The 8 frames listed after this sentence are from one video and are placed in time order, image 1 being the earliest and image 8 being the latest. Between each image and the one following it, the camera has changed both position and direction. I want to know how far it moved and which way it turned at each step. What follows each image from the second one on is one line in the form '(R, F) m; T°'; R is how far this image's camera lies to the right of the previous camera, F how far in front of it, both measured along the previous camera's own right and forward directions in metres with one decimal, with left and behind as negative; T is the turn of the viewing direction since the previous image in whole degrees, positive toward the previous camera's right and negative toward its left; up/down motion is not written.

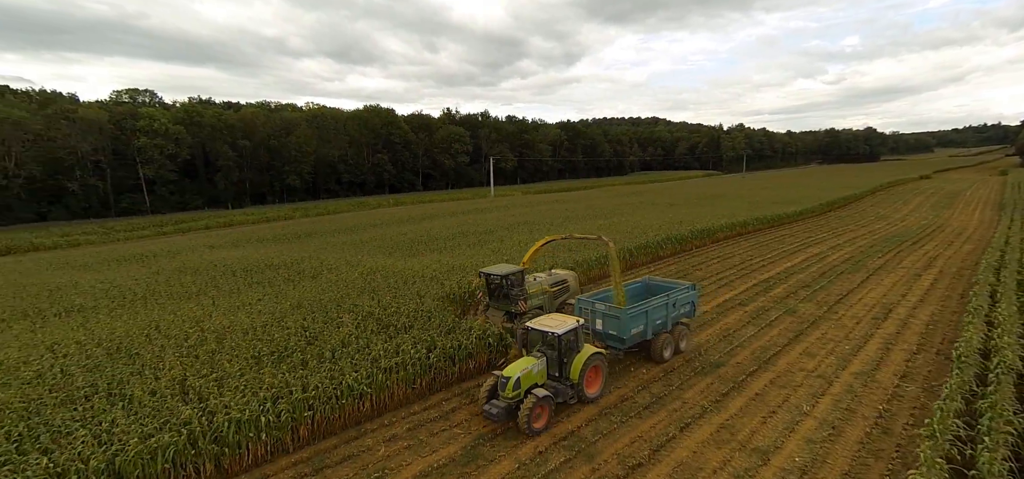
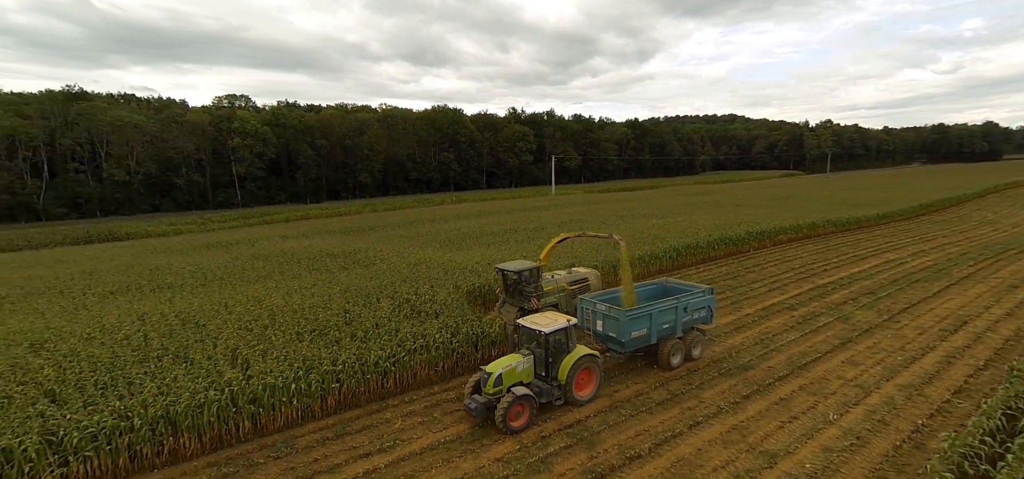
(+1.1, -0.3) m; -8°
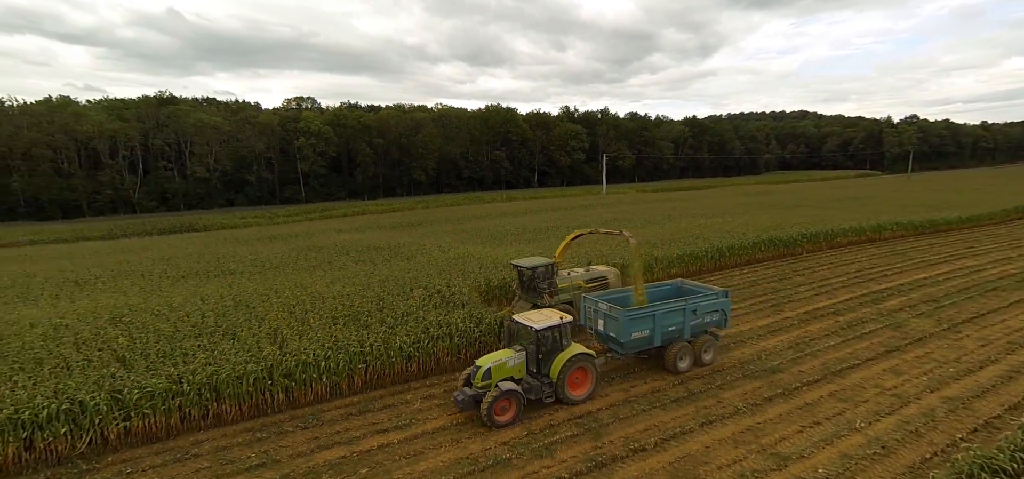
(+0.8, -0.2) m; -7°
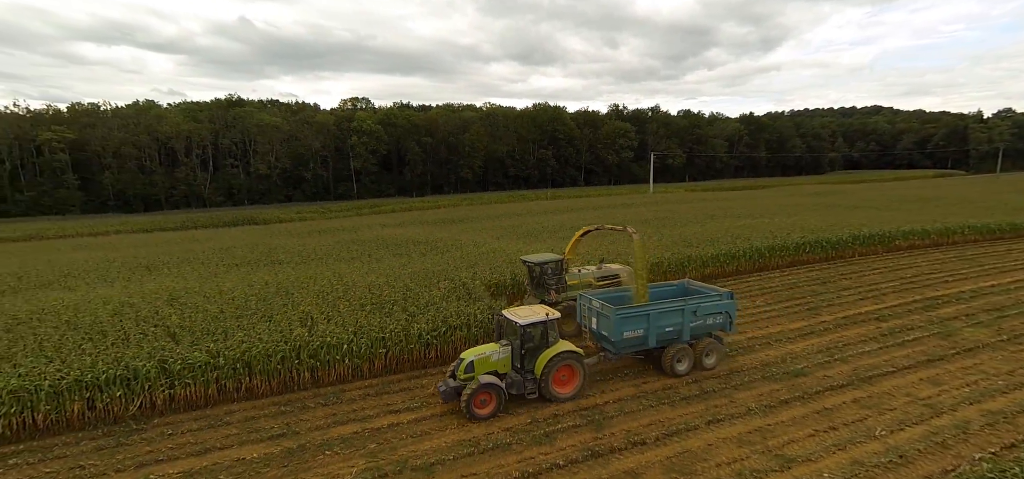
(+0.8, -0.2) m; -6°
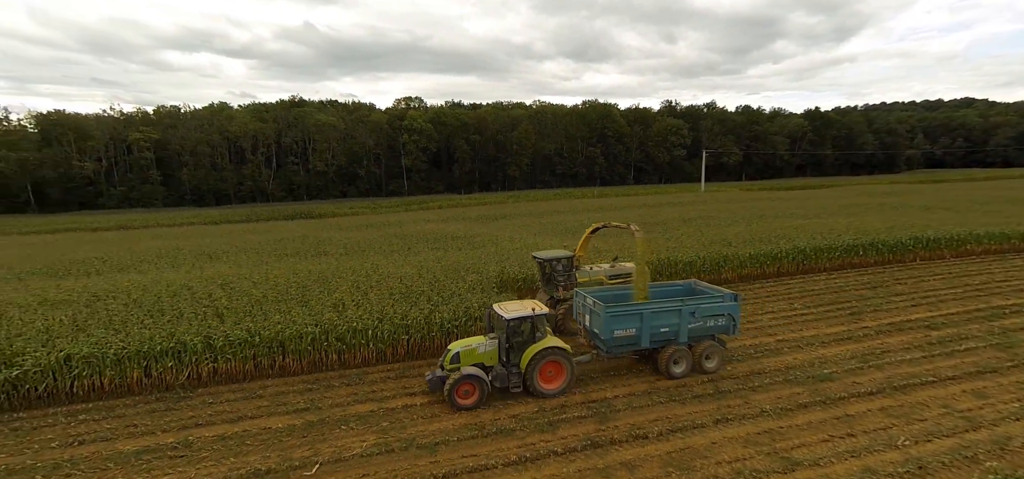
(+0.8, -0.2) m; -6°
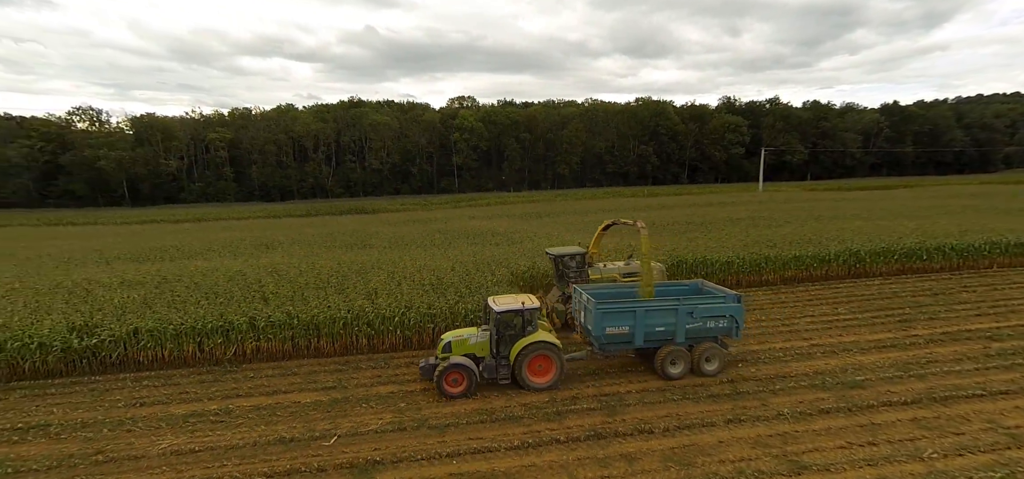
(+0.8, -0.2) m; -6°
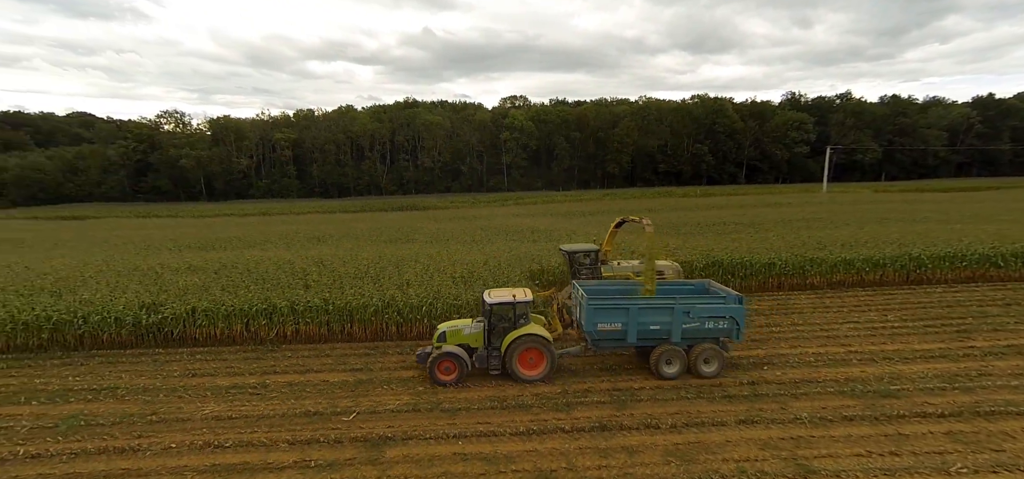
(+0.7, -0.2) m; -6°
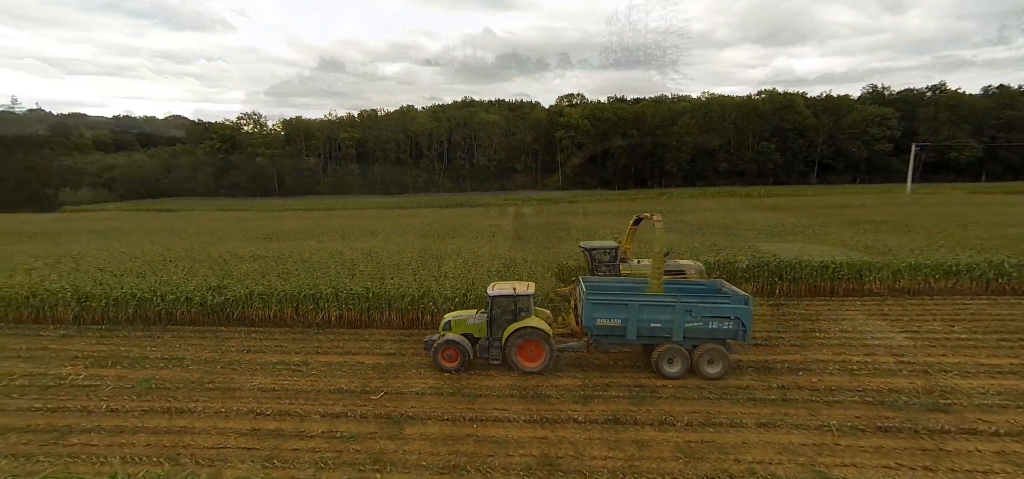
(+0.7, -0.2) m; -7°
